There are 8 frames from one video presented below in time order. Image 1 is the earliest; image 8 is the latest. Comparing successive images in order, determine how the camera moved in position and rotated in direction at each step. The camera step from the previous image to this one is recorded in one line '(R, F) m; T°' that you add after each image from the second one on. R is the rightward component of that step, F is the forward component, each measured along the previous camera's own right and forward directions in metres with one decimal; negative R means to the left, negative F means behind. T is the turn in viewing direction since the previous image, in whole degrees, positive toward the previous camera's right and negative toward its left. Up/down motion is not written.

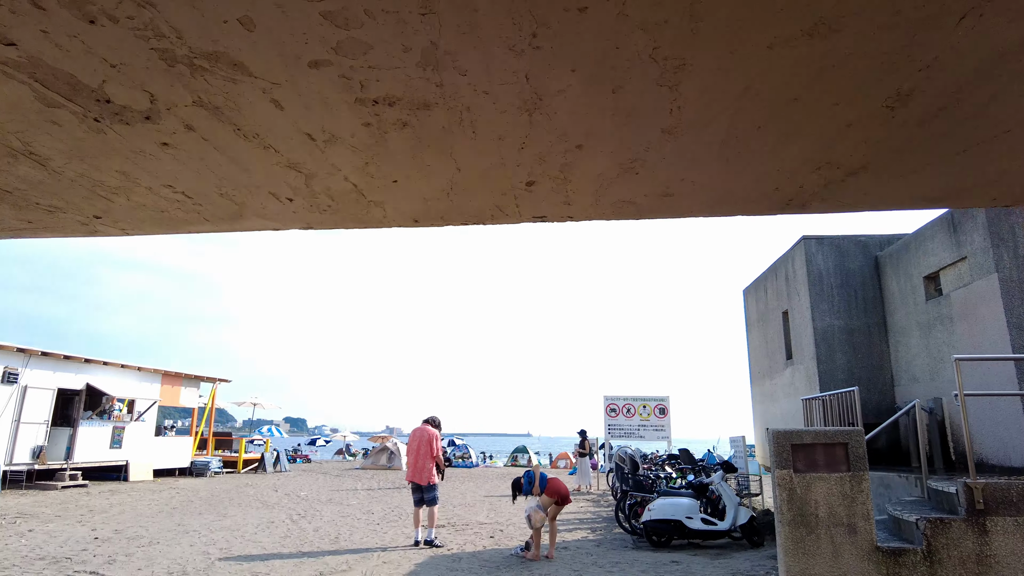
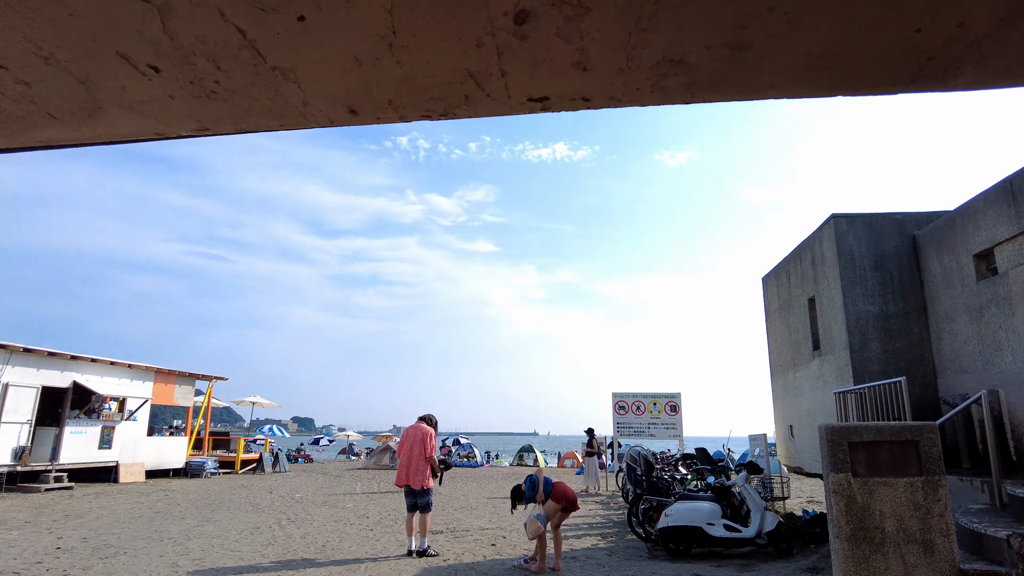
(+0.1, +0.8) m; -1°
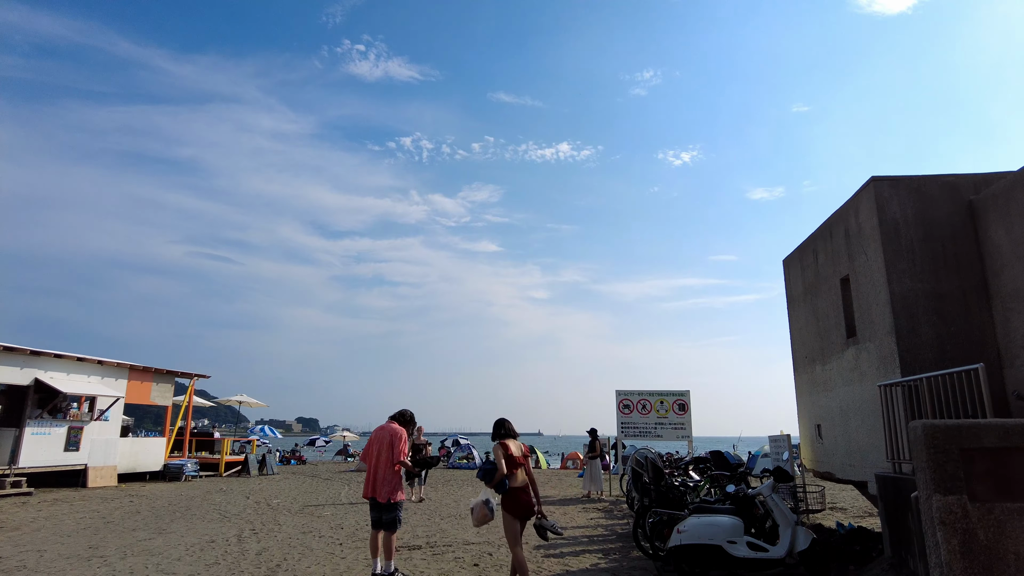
(+0.2, +1.2) m; 0°
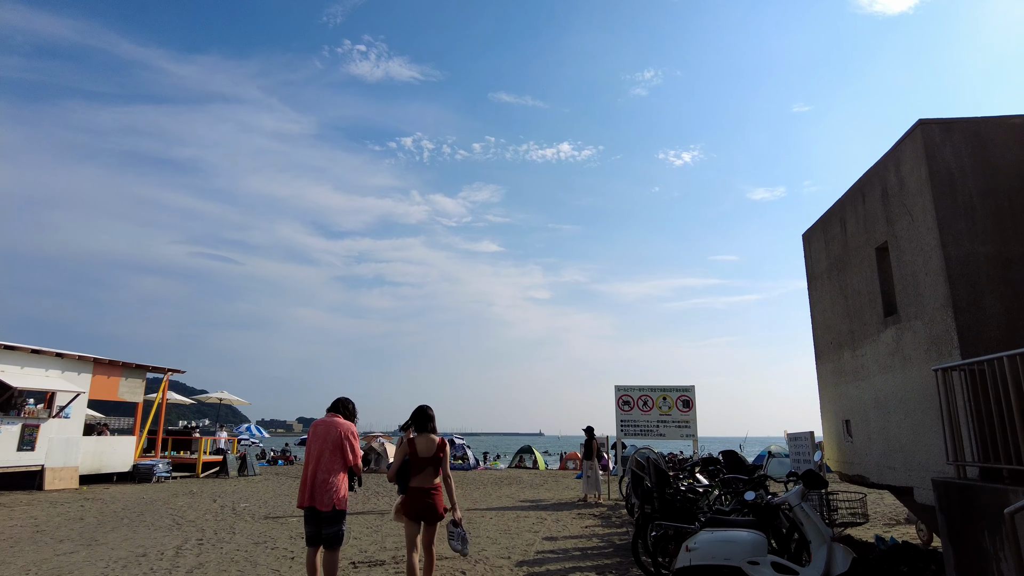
(+0.3, +1.2) m; 0°
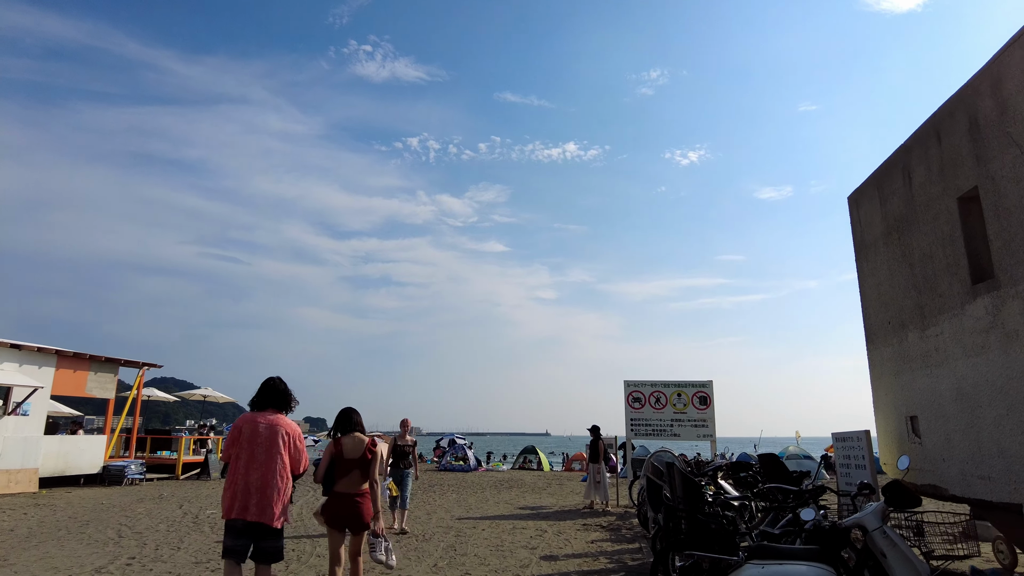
(+0.2, +1.4) m; -1°
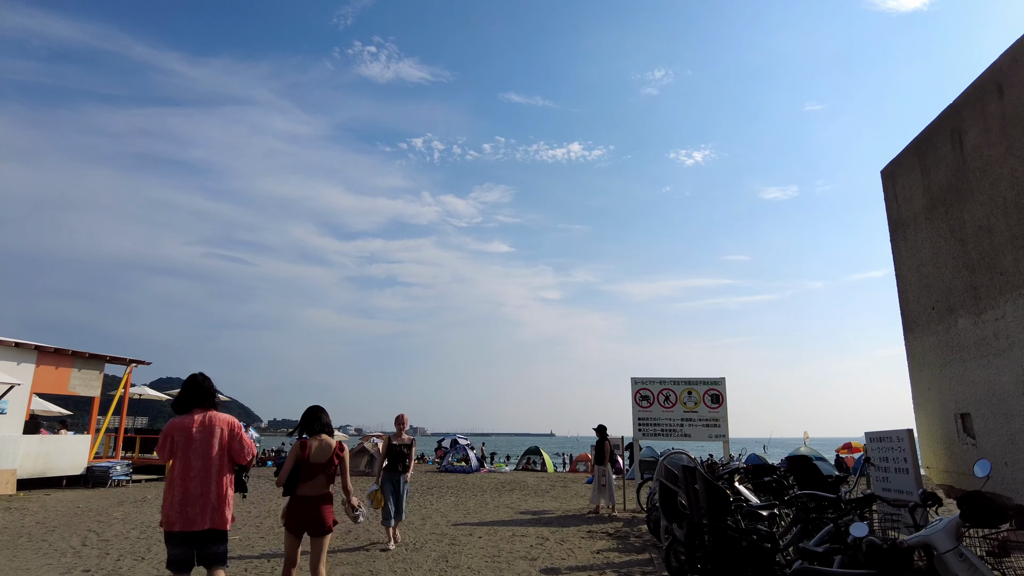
(+0.1, +0.8) m; 0°
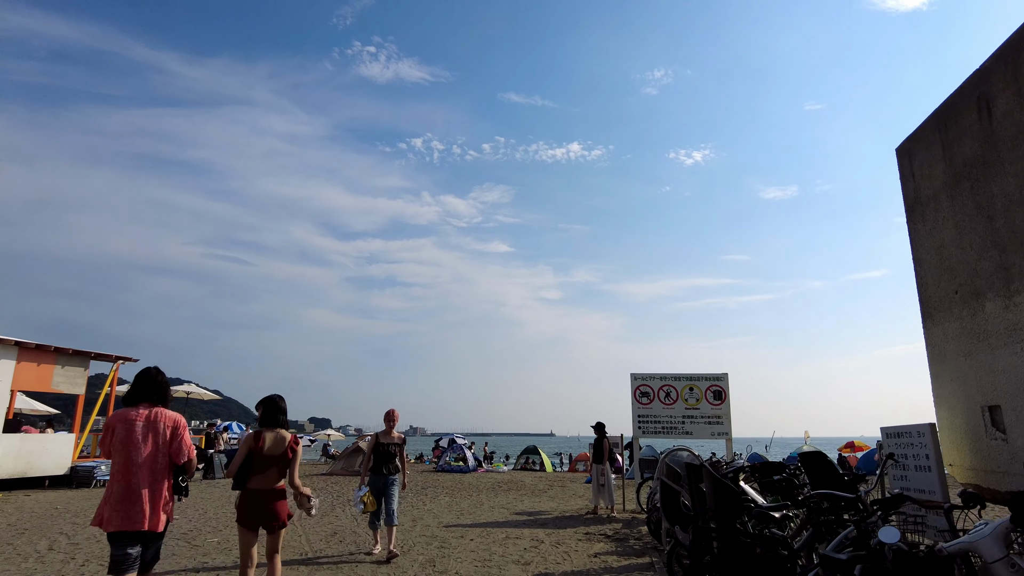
(+0.1, +0.5) m; 0°
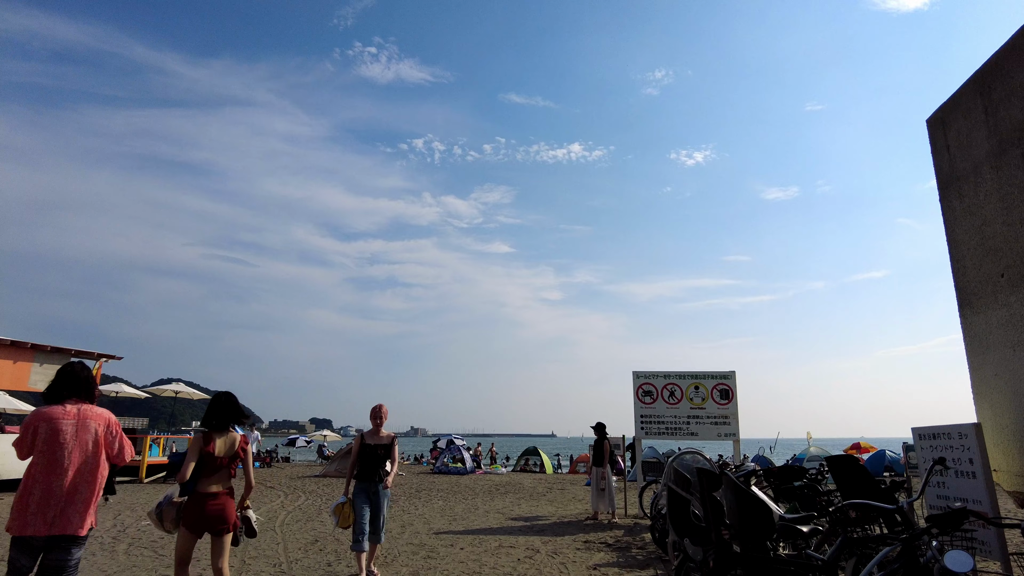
(+0.1, +0.6) m; 0°
